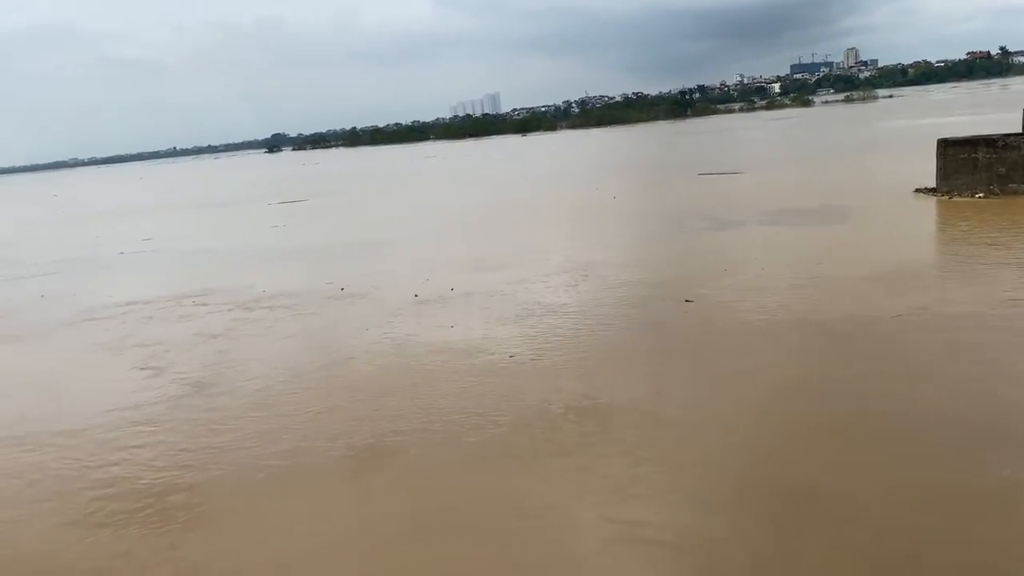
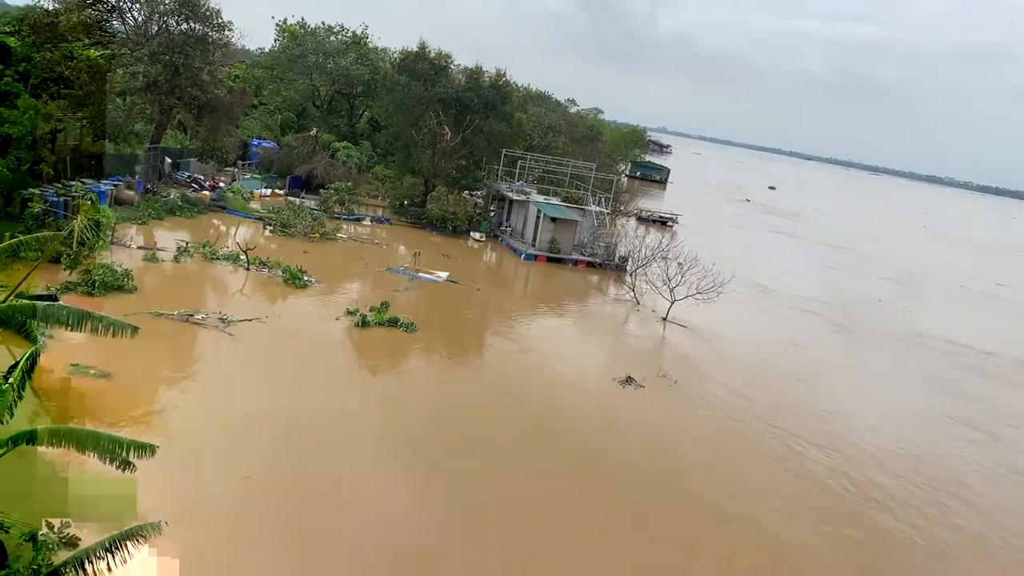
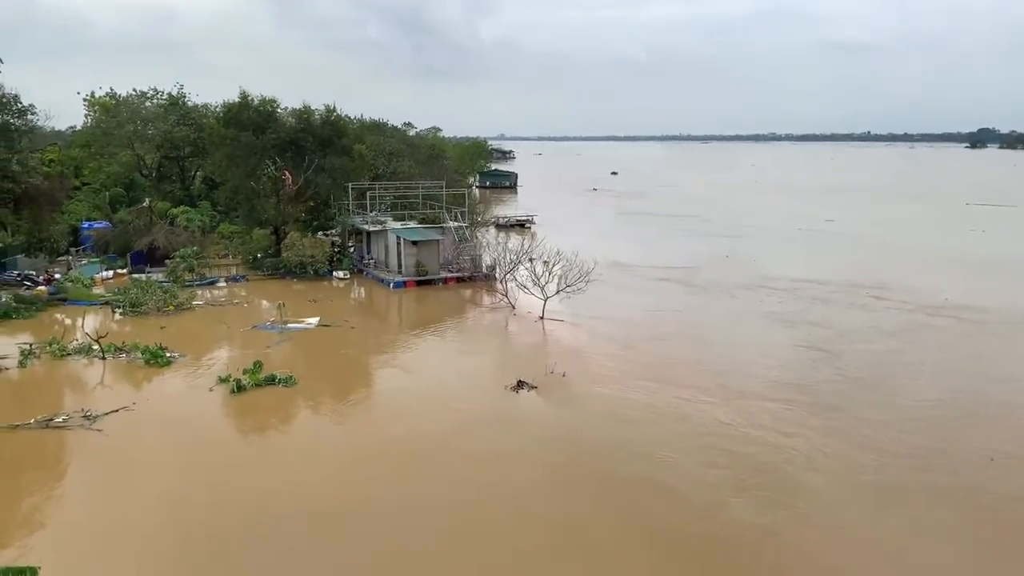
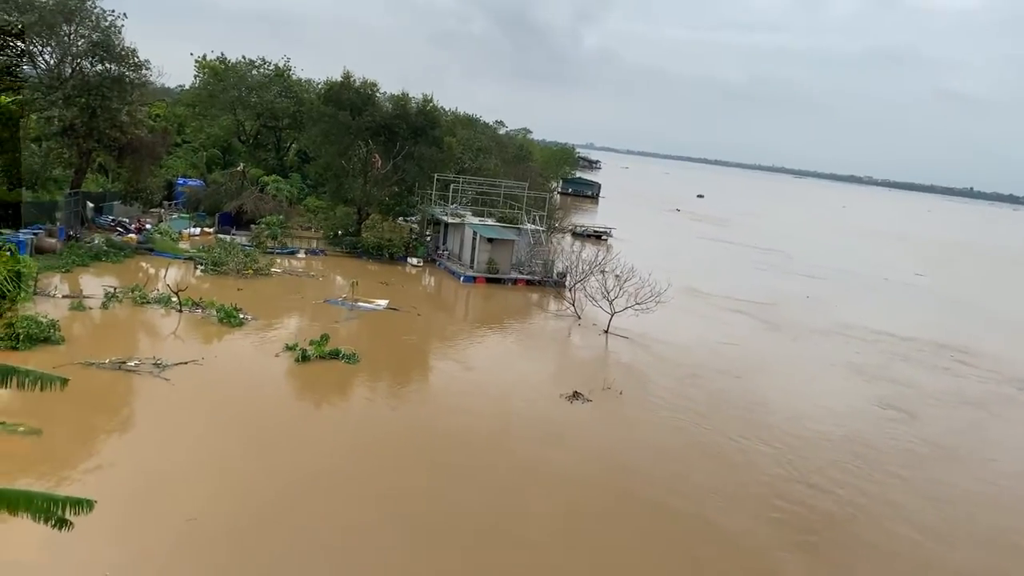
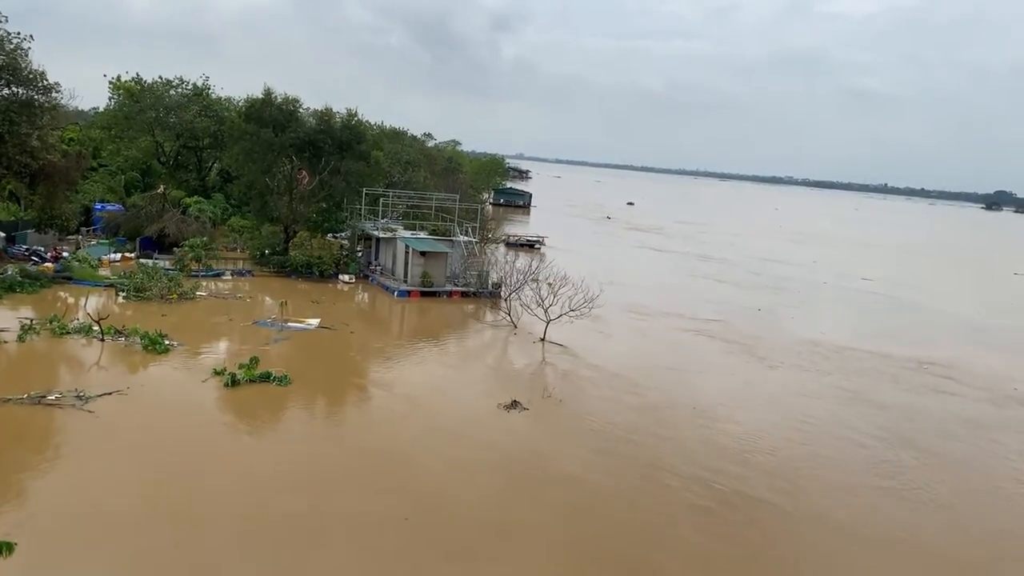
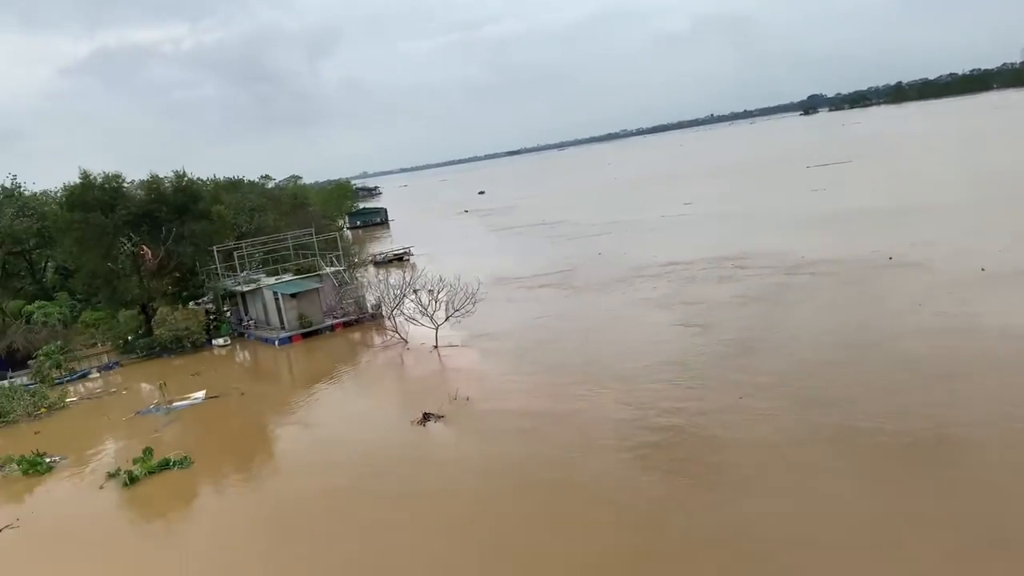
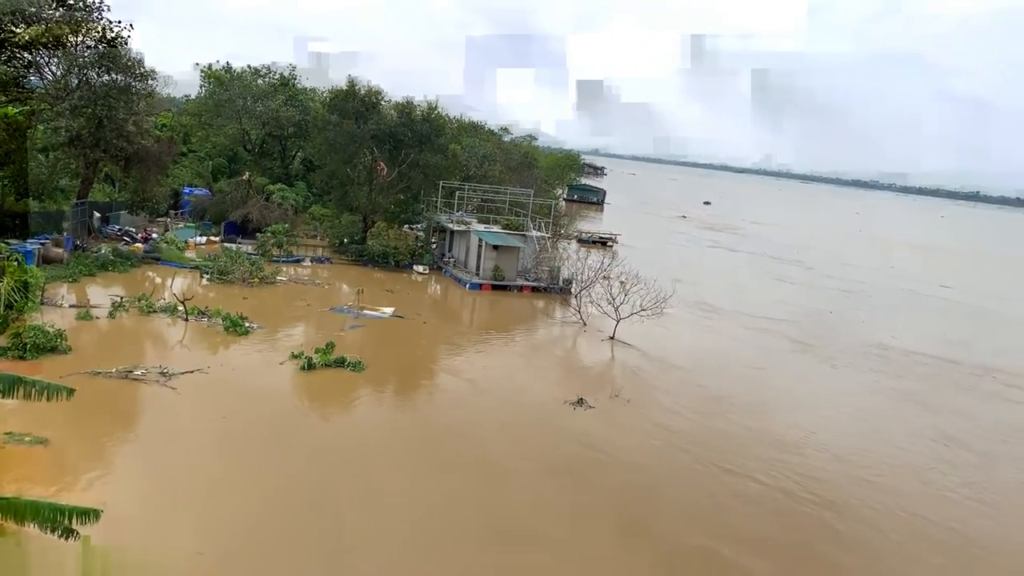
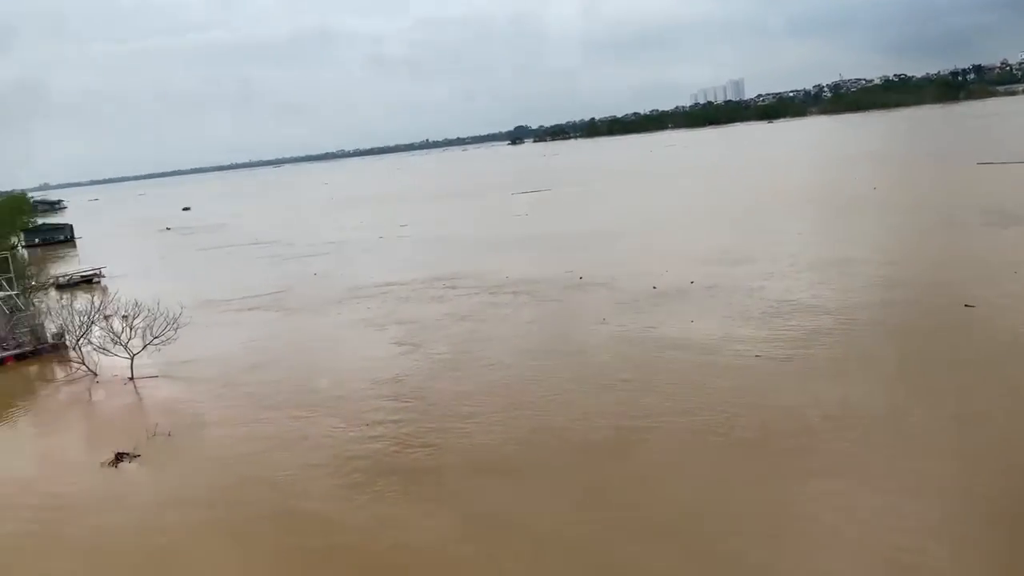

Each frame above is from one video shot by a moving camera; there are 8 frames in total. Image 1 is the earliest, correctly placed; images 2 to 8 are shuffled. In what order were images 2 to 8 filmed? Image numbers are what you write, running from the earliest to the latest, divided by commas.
8, 6, 3, 4, 2, 7, 5
